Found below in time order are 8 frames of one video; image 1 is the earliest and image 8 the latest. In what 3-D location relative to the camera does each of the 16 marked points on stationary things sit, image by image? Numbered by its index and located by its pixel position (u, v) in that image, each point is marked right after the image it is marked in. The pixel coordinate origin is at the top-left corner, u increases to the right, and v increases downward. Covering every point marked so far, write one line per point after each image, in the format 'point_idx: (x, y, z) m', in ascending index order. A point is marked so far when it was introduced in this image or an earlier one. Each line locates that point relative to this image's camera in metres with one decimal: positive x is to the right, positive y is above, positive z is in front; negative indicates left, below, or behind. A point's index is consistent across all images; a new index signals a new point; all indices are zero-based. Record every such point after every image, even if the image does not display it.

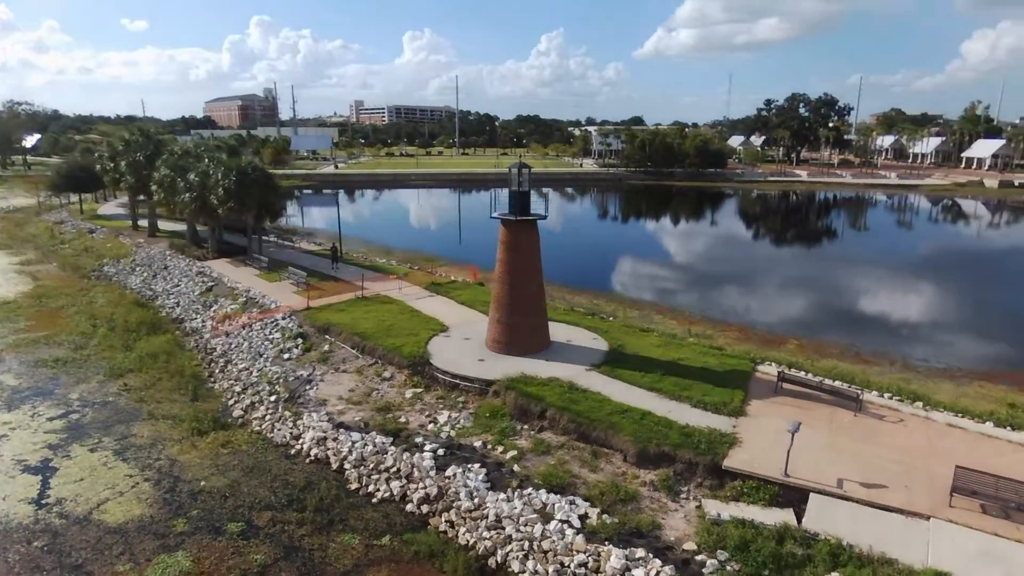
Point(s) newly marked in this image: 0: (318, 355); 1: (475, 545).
0: (-5.8, -2.0, +19.0) m
1: (-0.7, -4.6, +11.2) m
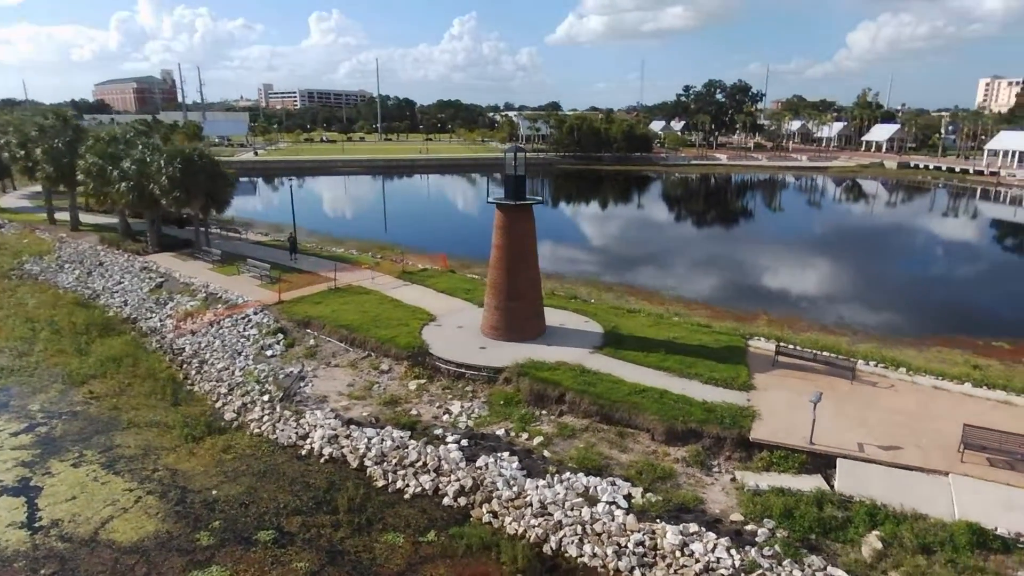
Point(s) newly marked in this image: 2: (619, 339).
0: (-5.9, -1.8, +18.2) m
1: (+0.2, -4.3, +11.1) m
2: (+3.0, -1.4, +17.7) m
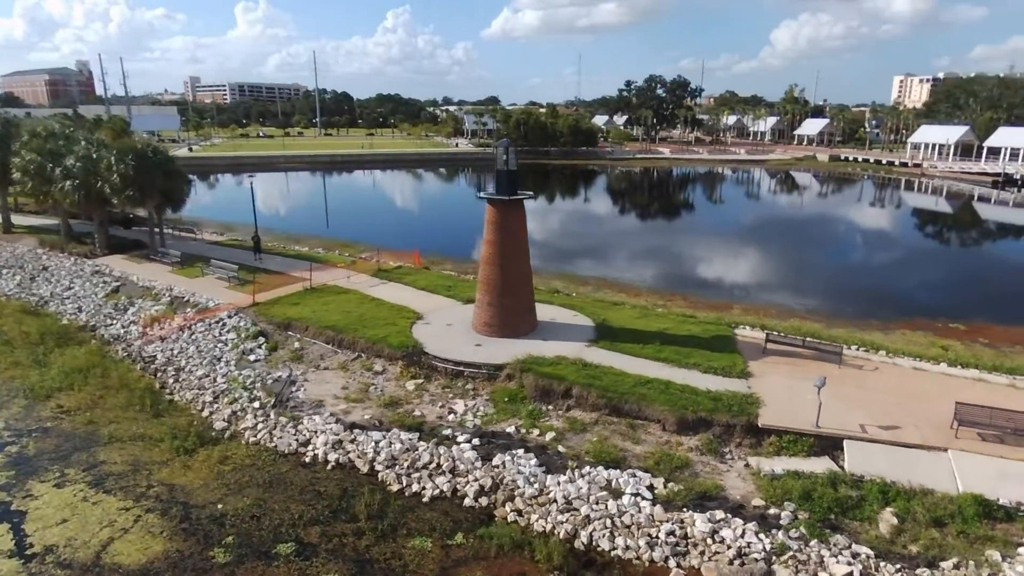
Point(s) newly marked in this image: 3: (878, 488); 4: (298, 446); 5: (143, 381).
0: (-6.1, -1.8, +17.5) m
1: (+0.7, -4.2, +11.1) m
2: (+2.8, -1.2, +17.8) m
3: (+6.5, -3.6, +11.3) m
4: (-4.7, -3.4, +13.8) m
5: (-9.9, -2.5, +17.0) m
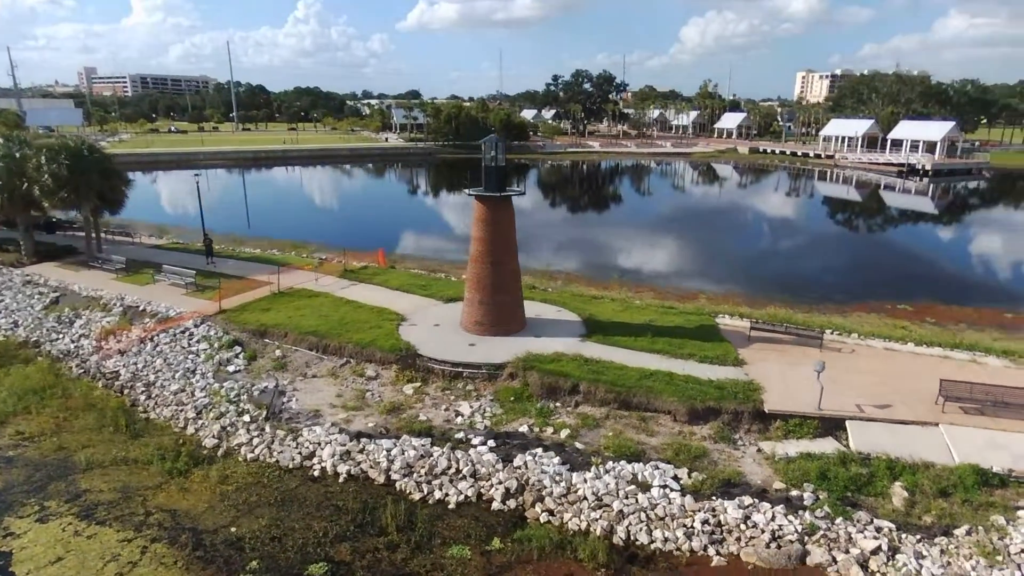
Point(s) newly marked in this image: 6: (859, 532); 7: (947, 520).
0: (-6.3, -2.0, +16.6) m
1: (+1.4, -4.2, +11.1) m
2: (+2.5, -1.1, +18.0) m
3: (+7.1, -3.3, +12.0) m
4: (-4.3, -3.6, +13.2) m
5: (-10.0, -2.8, +15.7) m
6: (+5.8, -4.1, +10.6) m
7: (+7.5, -4.0, +10.9) m
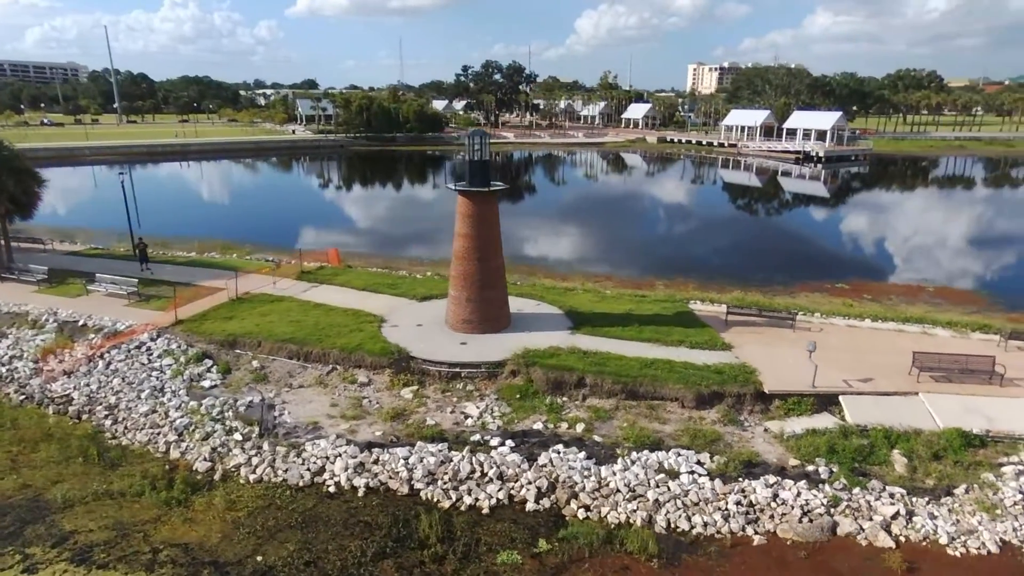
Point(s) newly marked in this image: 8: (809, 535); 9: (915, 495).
0: (-6.4, -2.1, +15.5) m
1: (+2.1, -4.1, +11.2) m
2: (+2.1, -0.8, +18.1) m
3: (+7.5, -3.0, +12.9) m
4: (-3.9, -3.7, +12.4) m
5: (-9.9, -3.1, +14.1) m
6: (+6.5, -3.8, +11.4) m
7: (+8.1, -3.6, +11.9) m
8: (+5.0, -4.2, +10.7) m
9: (+7.3, -3.8, +11.6) m
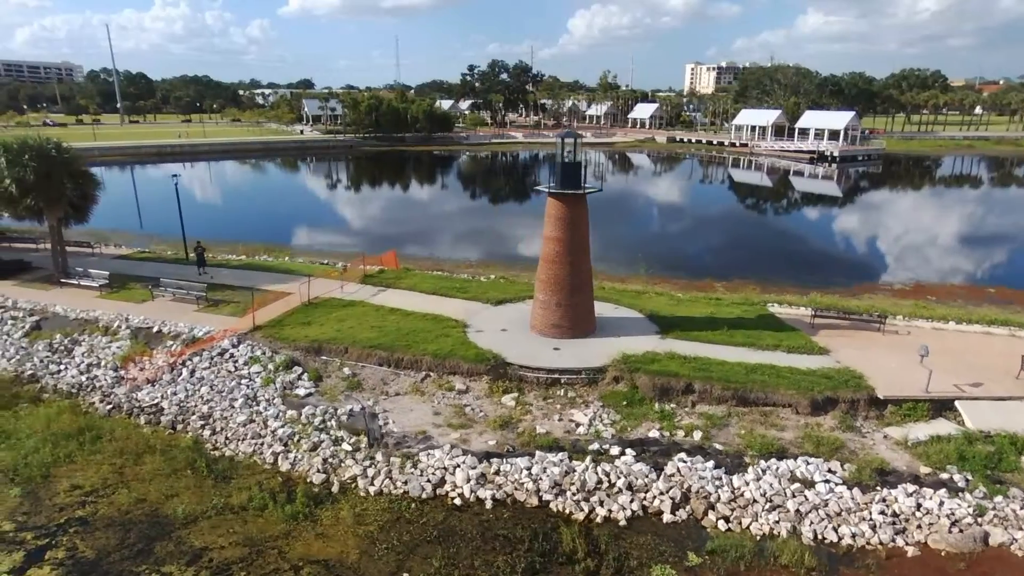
0: (-4.0, -2.3, +15.1) m
1: (+4.5, -4.2, +10.9) m
2: (+4.4, -0.9, +17.9) m
3: (+9.9, -3.1, +12.7) m
4: (-1.5, -3.8, +12.1) m
5: (-7.5, -3.2, +13.7) m
6: (+9.0, -3.9, +11.2) m
7: (+10.6, -3.7, +11.7) m
8: (+7.5, -4.3, +10.5) m
9: (+9.8, -3.8, +11.4) m
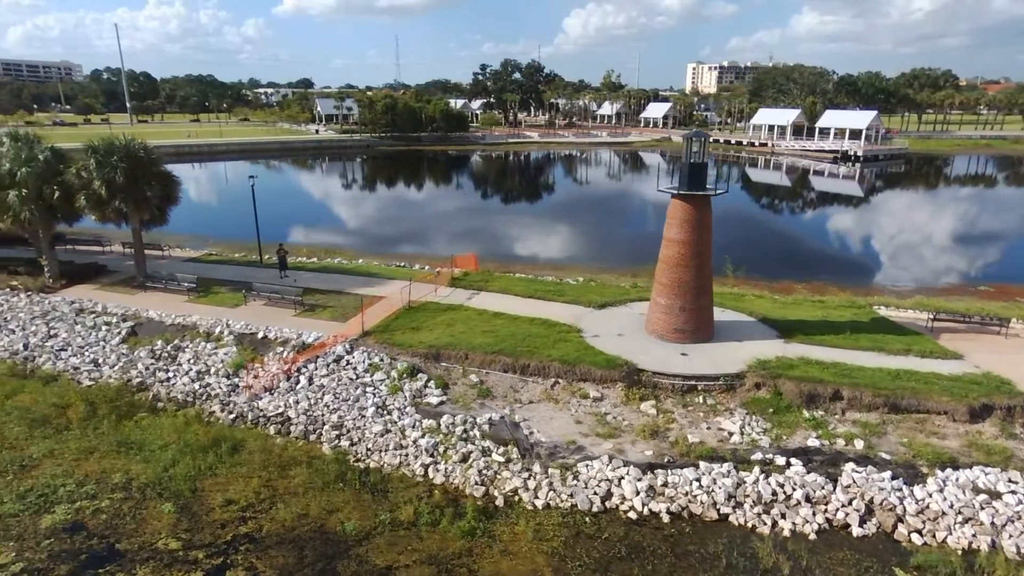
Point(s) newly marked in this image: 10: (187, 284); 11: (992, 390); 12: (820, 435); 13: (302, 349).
0: (-0.9, -2.4, +14.7) m
1: (+7.6, -4.3, +10.5) m
2: (+7.5, -1.0, +17.5) m
3: (+13.1, -3.1, +12.4) m
4: (+1.7, -3.9, +11.6) m
5: (-4.3, -3.3, +13.2) m
6: (+12.1, -3.9, +10.8) m
7: (+13.7, -3.8, +11.4) m
8: (+10.6, -4.3, +10.1) m
9: (+12.9, -3.9, +11.0) m
10: (-10.0, +0.1, +19.7) m
11: (+10.4, -2.2, +13.8) m
12: (+6.3, -3.0, +13.1) m
13: (-5.4, -1.5, +16.4) m
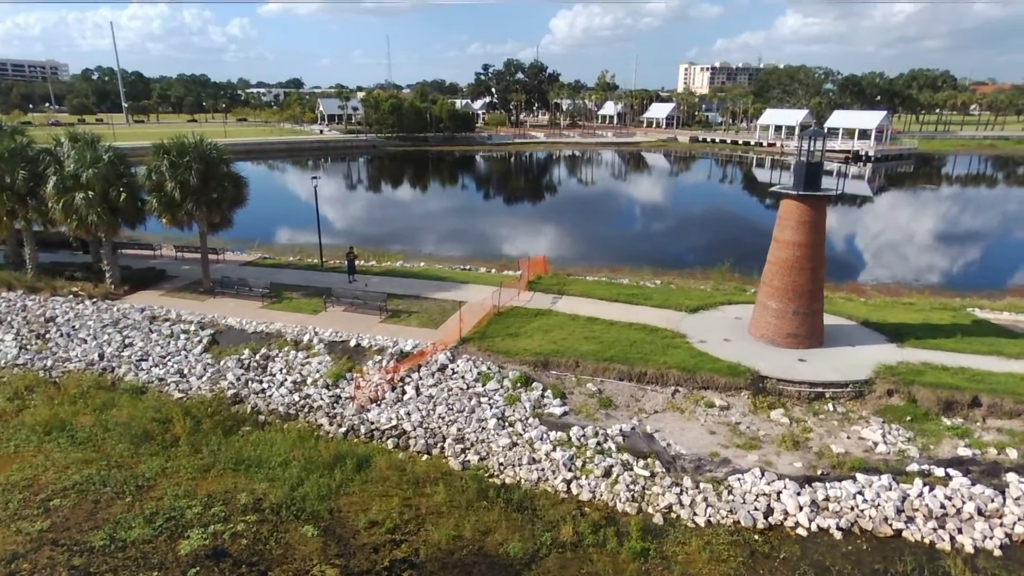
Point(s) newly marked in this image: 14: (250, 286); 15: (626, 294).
0: (+1.8, -2.5, +14.1) m
1: (+10.4, -4.3, +10.1) m
2: (+10.1, -1.1, +17.1) m
3: (+15.8, -3.2, +12.1) m
4: (+4.4, -4.0, +11.1) m
5: (-1.6, -3.5, +12.5) m
6: (+14.9, -4.0, +10.5) m
7: (+16.5, -3.8, +11.1) m
8: (+13.4, -4.4, +9.8) m
9: (+15.7, -4.0, +10.8) m
10: (-7.5, -0.1, +18.9) m
11: (+13.1, -2.3, +13.5) m
12: (+9.0, -3.1, +12.6) m
13: (-2.7, -1.7, +15.7) m
14: (-8.0, +0.1, +19.1) m
15: (+3.5, -0.2, +19.7) m
